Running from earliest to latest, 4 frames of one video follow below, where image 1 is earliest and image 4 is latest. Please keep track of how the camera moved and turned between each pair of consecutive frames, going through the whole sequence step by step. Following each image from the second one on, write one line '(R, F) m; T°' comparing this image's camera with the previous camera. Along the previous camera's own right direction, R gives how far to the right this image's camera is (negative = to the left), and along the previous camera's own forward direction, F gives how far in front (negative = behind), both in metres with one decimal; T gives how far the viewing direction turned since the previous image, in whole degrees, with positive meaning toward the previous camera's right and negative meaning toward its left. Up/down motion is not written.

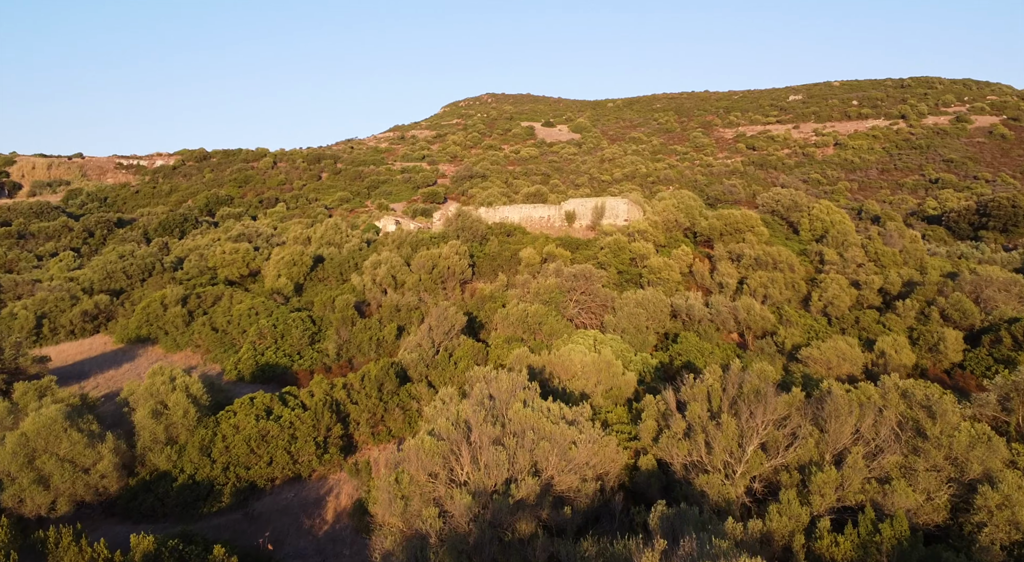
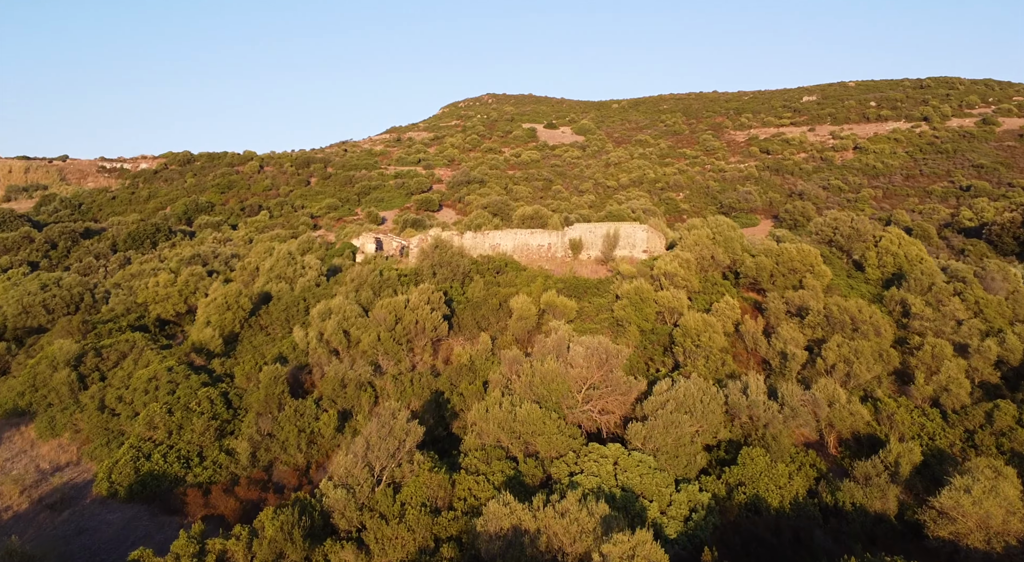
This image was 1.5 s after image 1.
(+0.5, +6.5) m; 0°
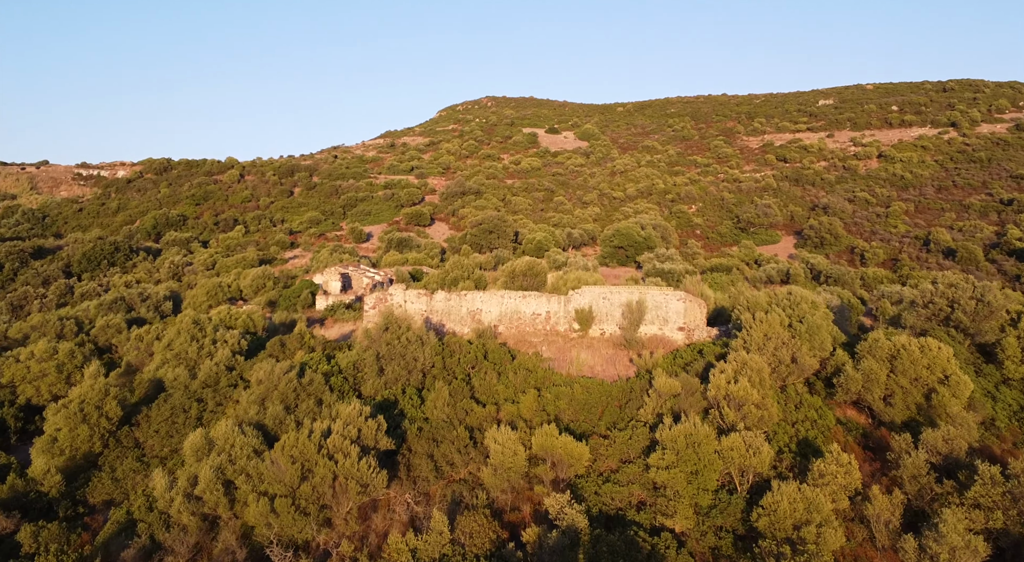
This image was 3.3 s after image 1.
(+0.5, +7.7) m; 0°
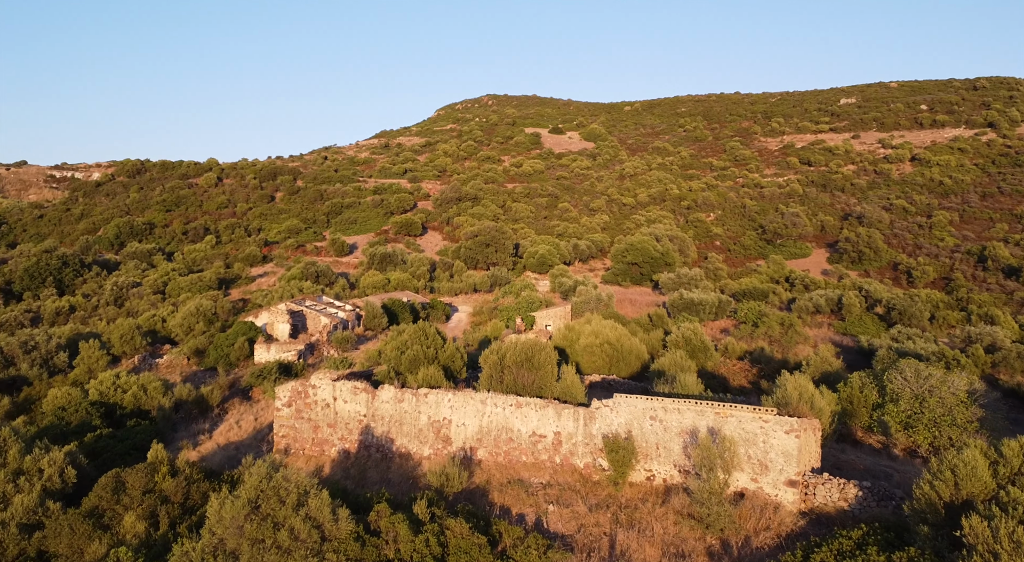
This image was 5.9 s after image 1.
(+0.3, +8.2) m; 0°
